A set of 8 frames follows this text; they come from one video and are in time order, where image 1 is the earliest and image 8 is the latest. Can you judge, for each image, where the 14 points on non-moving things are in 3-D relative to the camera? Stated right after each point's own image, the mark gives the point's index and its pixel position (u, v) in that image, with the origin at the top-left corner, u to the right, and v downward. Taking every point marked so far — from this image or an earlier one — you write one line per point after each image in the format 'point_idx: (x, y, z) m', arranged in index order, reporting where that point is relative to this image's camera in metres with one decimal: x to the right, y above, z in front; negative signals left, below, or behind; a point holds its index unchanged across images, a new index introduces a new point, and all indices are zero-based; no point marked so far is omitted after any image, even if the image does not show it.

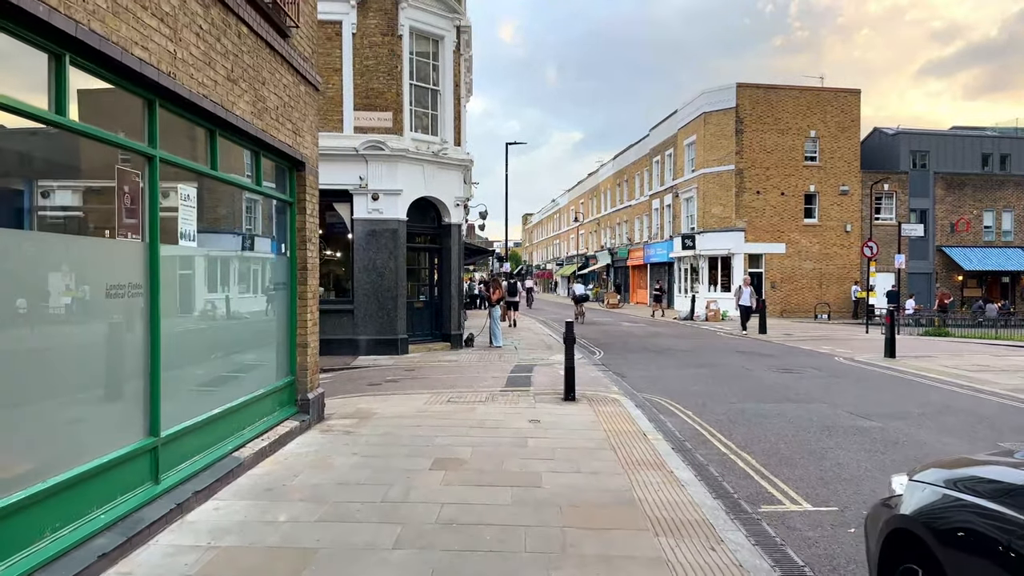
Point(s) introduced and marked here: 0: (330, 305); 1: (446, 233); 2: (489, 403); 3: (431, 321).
0: (-3.5, -0.3, +15.0) m
1: (-1.4, +1.1, +16.2) m
2: (-0.3, -1.3, +9.1) m
3: (-1.7, -0.7, +16.2) m
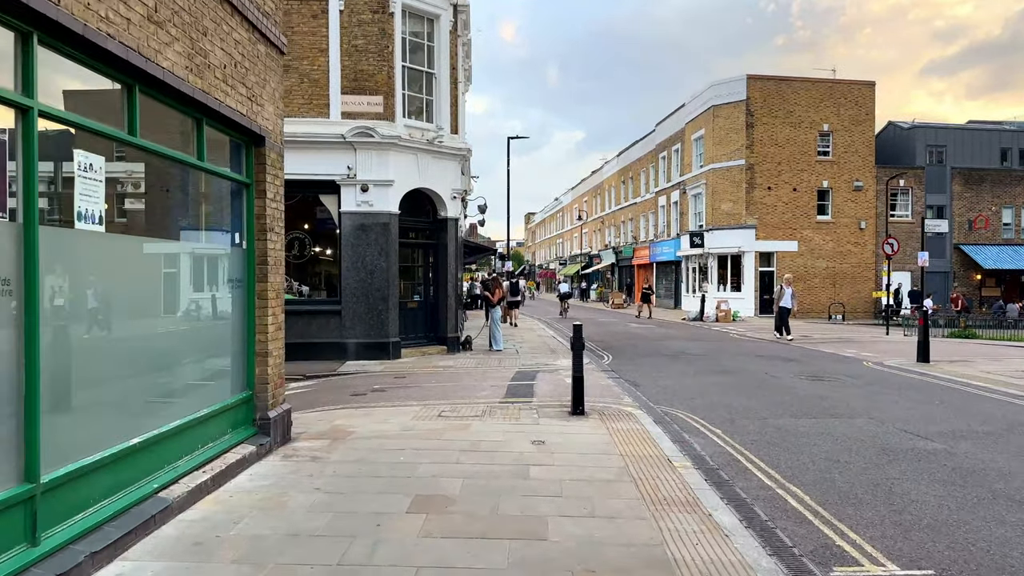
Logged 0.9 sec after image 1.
0: (-3.5, -0.3, +13.8) m
1: (-1.3, +1.2, +15.0) m
2: (-0.3, -1.3, +7.9) m
3: (-1.6, -0.7, +15.0) m
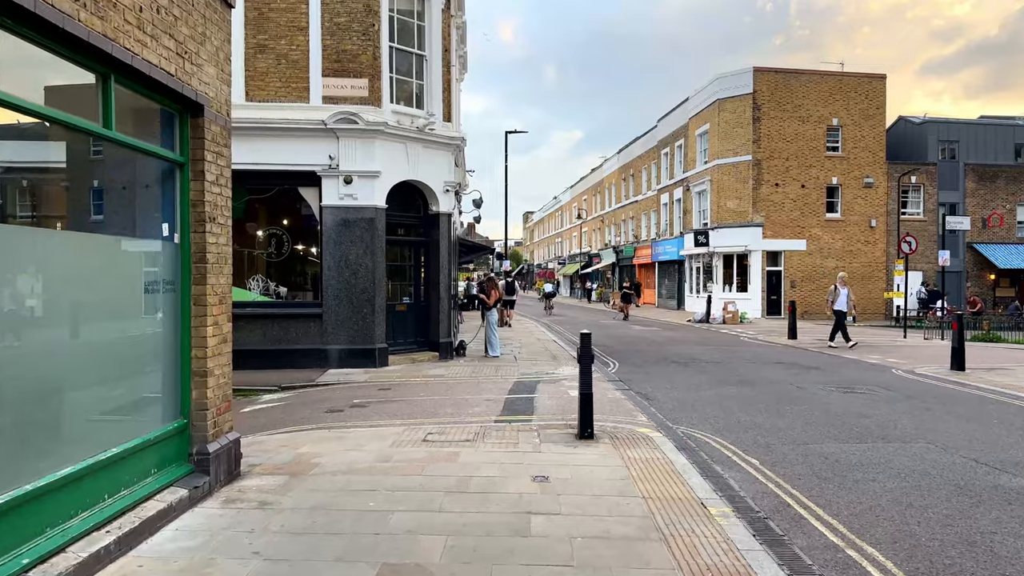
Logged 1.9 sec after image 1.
0: (-3.5, -0.3, +12.6) m
1: (-1.4, +1.1, +13.8) m
2: (-0.3, -1.4, +6.7) m
3: (-1.7, -0.7, +13.8) m
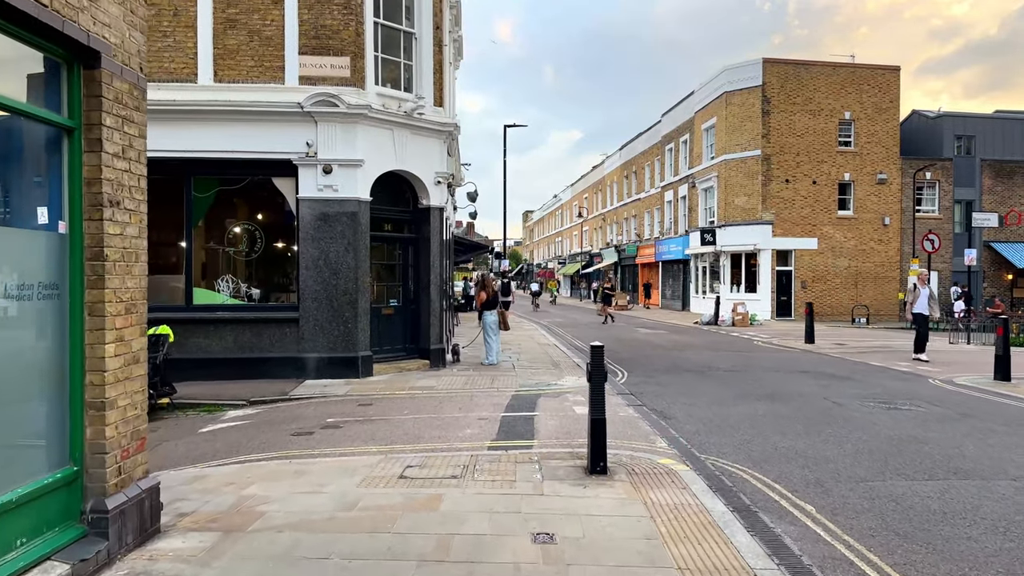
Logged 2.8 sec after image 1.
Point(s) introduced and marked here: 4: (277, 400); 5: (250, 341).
0: (-3.5, -0.4, +11.4) m
1: (-1.4, +1.1, +12.6) m
2: (-0.3, -1.4, +5.5) m
3: (-1.7, -0.7, +12.5) m
4: (-3.0, -1.4, +10.1) m
5: (-3.8, -0.8, +11.3) m
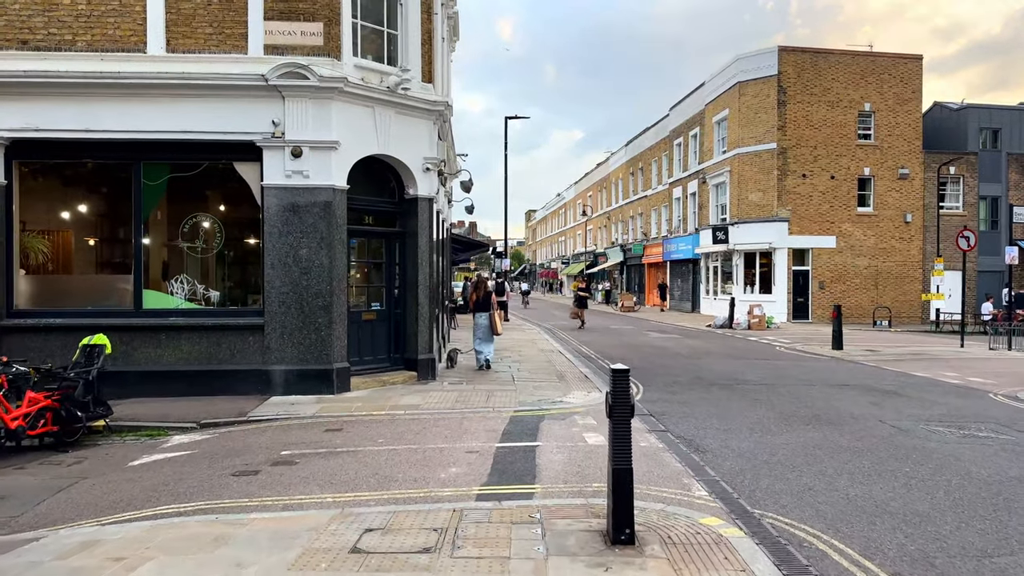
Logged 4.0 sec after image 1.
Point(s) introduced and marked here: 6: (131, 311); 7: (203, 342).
0: (-3.5, -0.4, +9.8) m
1: (-1.4, +1.1, +11.0) m
2: (-0.4, -1.4, +4.0) m
3: (-1.7, -0.7, +11.0) m
4: (-3.0, -1.5, +8.5) m
5: (-3.8, -0.8, +9.8) m
6: (-4.8, -0.3, +9.9) m
7: (-3.9, -0.7, +9.8) m
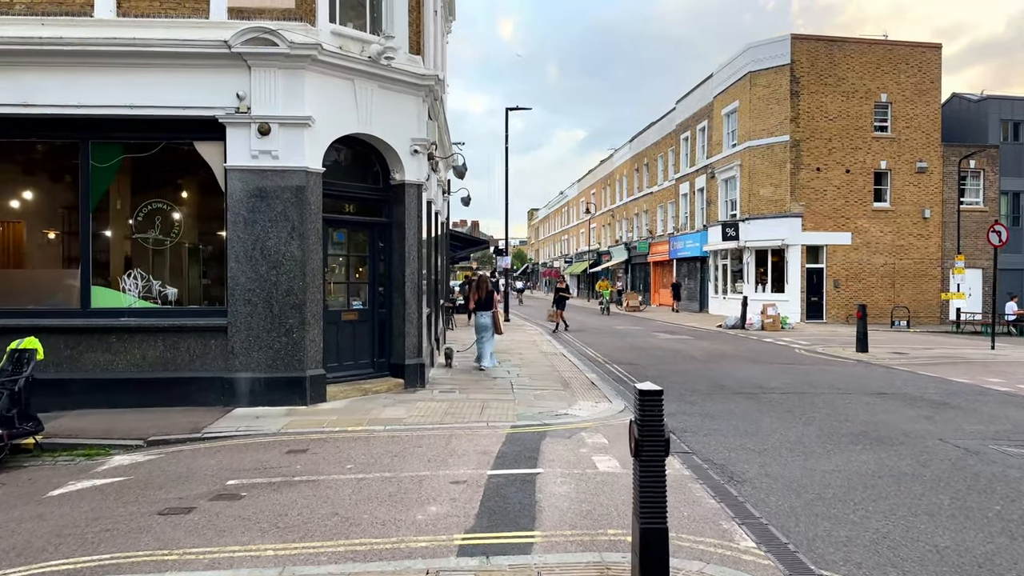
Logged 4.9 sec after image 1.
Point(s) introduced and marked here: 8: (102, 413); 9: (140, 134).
0: (-3.6, -0.3, +8.7) m
1: (-1.5, +1.1, +9.8) m
2: (-0.4, -1.4, +2.8) m
3: (-1.8, -0.7, +9.8) m
4: (-3.1, -1.4, +7.4) m
5: (-3.8, -0.7, +8.6) m
6: (-4.8, -0.3, +8.7) m
7: (-3.9, -0.6, +8.6) m
8: (-4.3, -1.3, +8.2) m
9: (-4.2, +1.7, +8.8) m
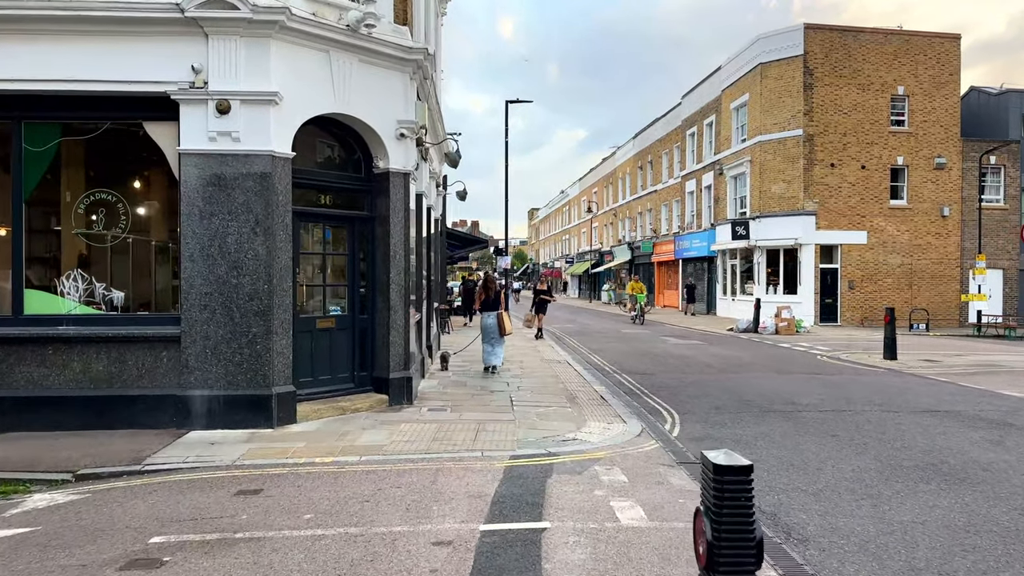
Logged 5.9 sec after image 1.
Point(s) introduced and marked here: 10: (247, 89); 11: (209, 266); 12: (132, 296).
0: (-3.6, -0.4, +7.5) m
1: (-1.5, +1.1, +8.7) m
2: (-0.4, -1.4, +1.6) m
3: (-1.8, -0.7, +8.6) m
4: (-3.1, -1.5, +6.2) m
5: (-3.8, -0.8, +7.4) m
6: (-4.8, -0.3, +7.5) m
7: (-3.9, -0.7, +7.4) m
8: (-4.3, -1.3, +7.1) m
9: (-4.2, +1.7, +7.6) m
10: (-2.5, +1.9, +7.3) m
11: (-2.8, +0.2, +7.4) m
12: (-3.8, -0.1, +7.7) m
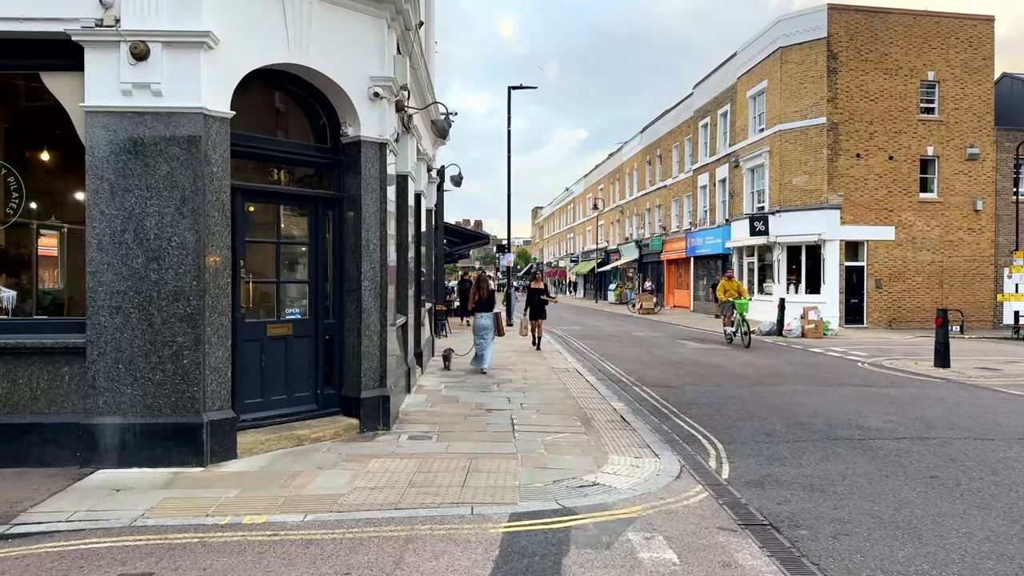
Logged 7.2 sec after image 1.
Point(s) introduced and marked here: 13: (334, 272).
0: (-3.6, -0.4, +5.8) m
1: (-1.4, +1.1, +7.0) m
2: (-0.4, -1.4, -0.1) m
3: (-1.7, -0.7, +7.0) m
4: (-3.1, -1.4, +4.5) m
5: (-3.8, -0.8, +5.8) m
6: (-4.8, -0.3, +5.9) m
7: (-3.9, -0.7, +5.8) m
8: (-4.3, -1.3, +5.4) m
9: (-4.1, +1.7, +5.9) m
10: (-2.5, +1.9, +5.7) m
11: (-2.8, +0.2, +5.7) m
12: (-3.7, -0.1, +6.1) m
13: (-1.6, +0.2, +7.1) m
